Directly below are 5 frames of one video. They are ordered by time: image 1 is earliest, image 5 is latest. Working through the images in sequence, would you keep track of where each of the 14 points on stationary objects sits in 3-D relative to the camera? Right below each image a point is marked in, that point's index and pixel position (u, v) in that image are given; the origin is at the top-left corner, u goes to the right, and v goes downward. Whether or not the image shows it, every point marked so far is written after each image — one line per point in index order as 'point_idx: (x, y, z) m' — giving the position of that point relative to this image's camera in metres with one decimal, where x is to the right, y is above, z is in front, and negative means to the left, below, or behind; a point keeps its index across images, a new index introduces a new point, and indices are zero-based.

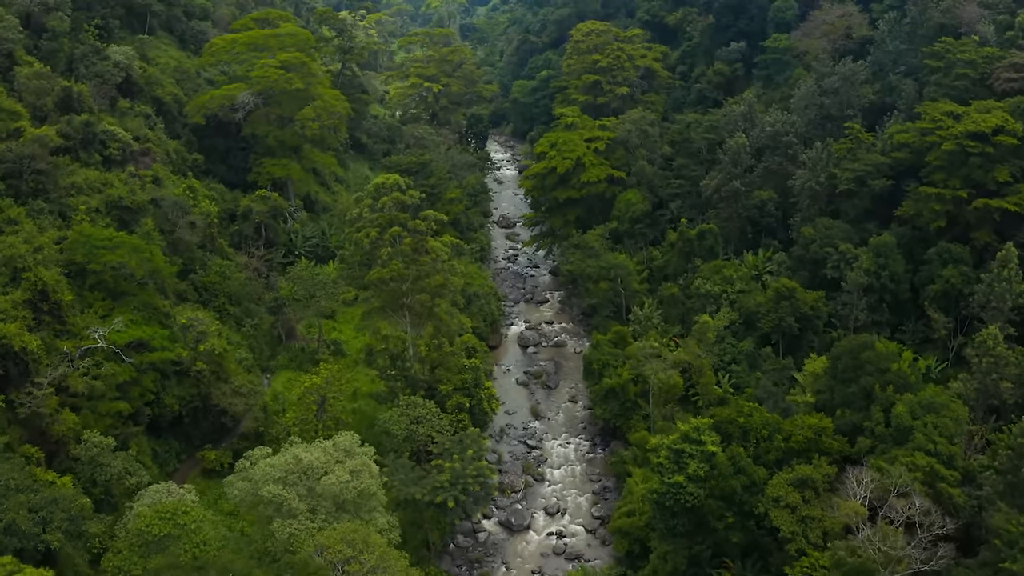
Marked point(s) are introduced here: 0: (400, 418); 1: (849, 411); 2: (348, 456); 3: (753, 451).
0: (-2.8, -3.3, +19.2) m
1: (+8.0, -2.9, +18.0) m
2: (-3.6, -3.7, +16.5) m
3: (+5.4, -3.7, +17.1) m
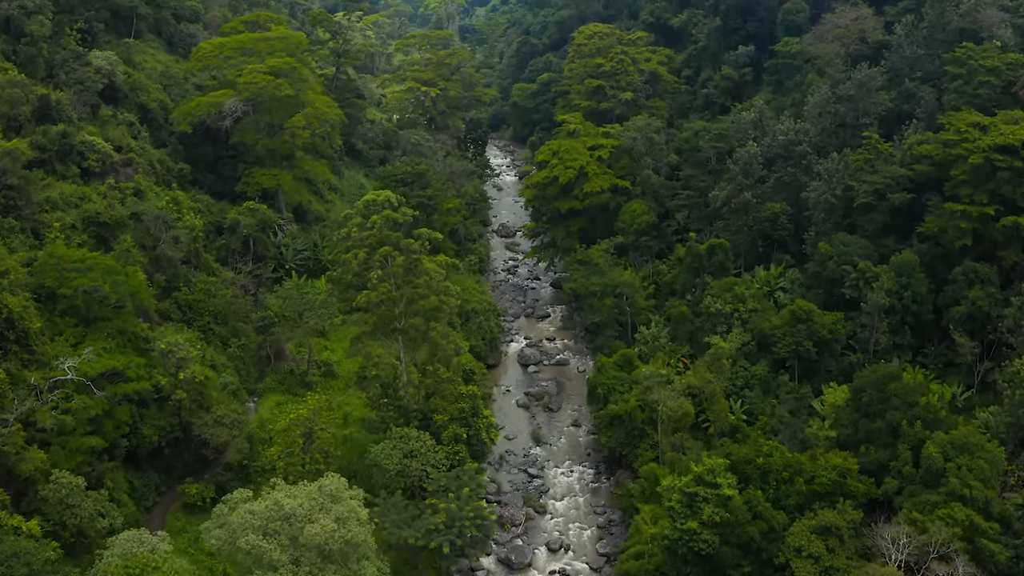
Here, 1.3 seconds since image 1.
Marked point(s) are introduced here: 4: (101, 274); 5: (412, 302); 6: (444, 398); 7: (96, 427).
0: (-2.9, -3.9, +18.0) m
1: (+8.0, -3.5, +16.7) m
2: (-3.6, -4.3, +15.2) m
3: (+5.4, -4.3, +15.9) m
4: (-10.1, +0.3, +18.6) m
5: (-2.5, -0.4, +18.7) m
6: (-1.8, -2.9, +19.6) m
7: (-9.7, -3.2, +17.8) m
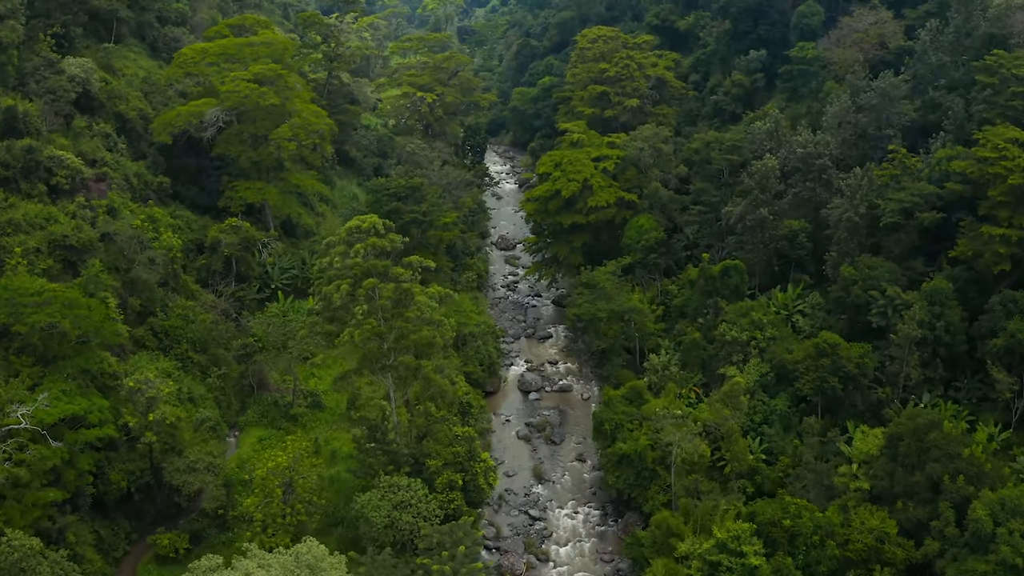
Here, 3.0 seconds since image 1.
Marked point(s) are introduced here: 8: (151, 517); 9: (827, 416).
0: (-2.9, -4.7, +16.4) m
1: (+8.0, -4.3, +15.1) m
2: (-3.6, -5.0, +13.6) m
3: (+5.4, -5.1, +14.3) m
4: (-10.1, -0.4, +17.0) m
5: (-2.5, -1.1, +17.1) m
6: (-1.8, -3.6, +18.0) m
7: (-9.7, -4.0, +16.2) m
8: (-8.8, -5.6, +18.5) m
9: (+8.2, -3.4, +19.9) m
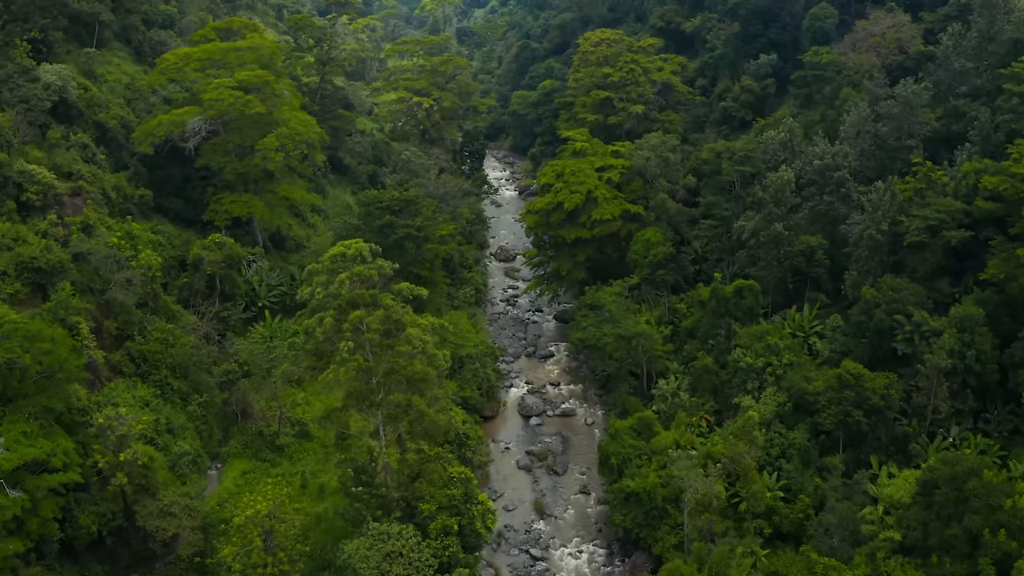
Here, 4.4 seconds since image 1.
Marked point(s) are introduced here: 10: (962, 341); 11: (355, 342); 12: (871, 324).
0: (-2.9, -5.3, +15.1) m
1: (+8.0, -4.9, +13.8) m
2: (-3.6, -5.7, +12.3) m
3: (+5.4, -5.7, +13.0) m
4: (-10.1, -1.1, +15.7) m
5: (-2.5, -1.7, +15.7) m
6: (-1.8, -4.2, +16.7) m
7: (-9.7, -4.6, +14.8) m
8: (-8.8, -6.2, +17.2) m
9: (+8.2, -4.0, +18.6) m
10: (+10.7, -1.3, +18.1) m
11: (-3.2, -1.1, +15.7) m
12: (+9.4, -0.9, +19.9) m
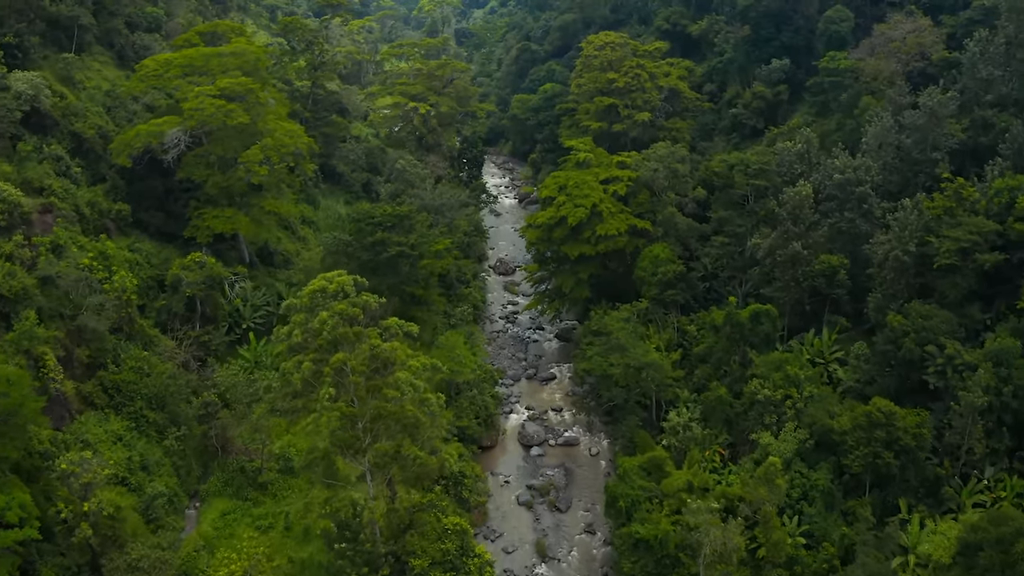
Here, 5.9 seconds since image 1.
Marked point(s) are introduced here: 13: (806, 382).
0: (-2.9, -6.0, +13.7) m
1: (+8.0, -5.6, +12.4) m
2: (-3.6, -6.3, +10.9) m
3: (+5.4, -6.4, +11.5) m
4: (-10.1, -1.7, +14.3) m
5: (-2.5, -2.4, +14.3) m
6: (-1.8, -4.9, +15.2) m
7: (-9.7, -5.3, +13.4) m
8: (-8.8, -6.9, +15.8) m
9: (+8.2, -4.6, +17.2) m
10: (+10.7, -1.9, +16.6) m
11: (-3.2, -1.7, +14.3) m
12: (+9.4, -1.6, +18.4) m
13: (+7.3, -2.3, +19.0) m
